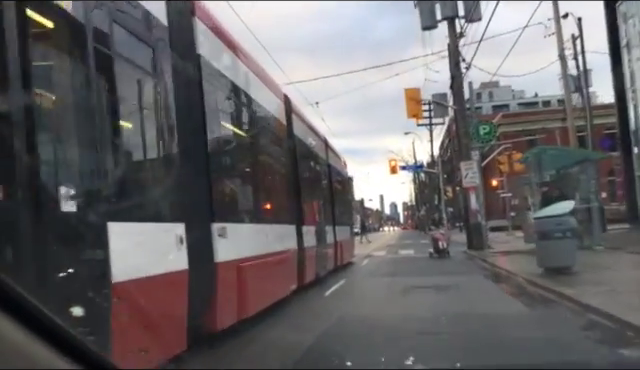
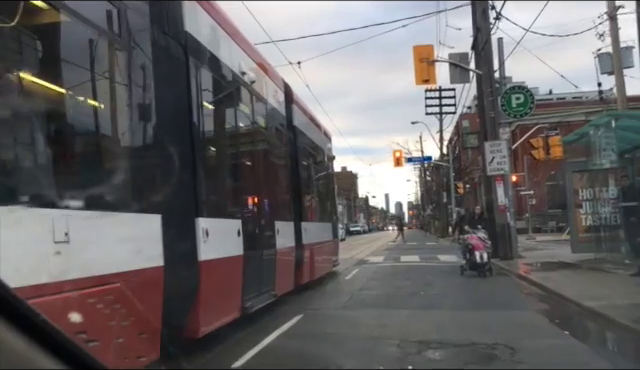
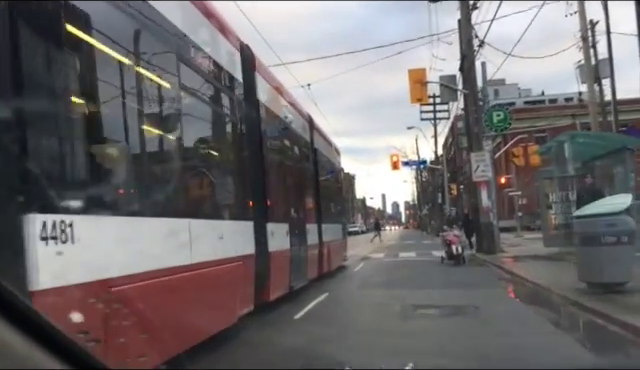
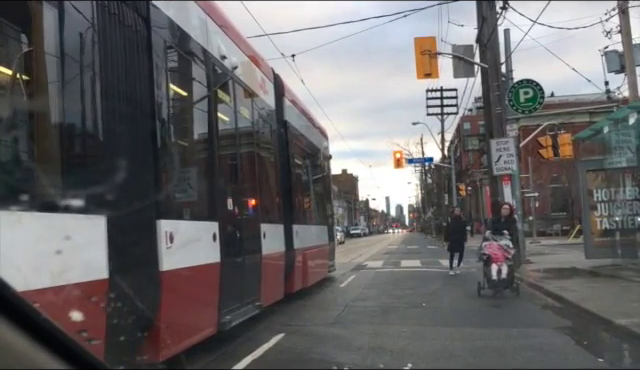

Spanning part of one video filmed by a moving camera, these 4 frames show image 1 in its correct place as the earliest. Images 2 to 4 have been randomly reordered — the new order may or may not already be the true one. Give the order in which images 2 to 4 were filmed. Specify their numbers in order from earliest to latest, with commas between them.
3, 2, 4
